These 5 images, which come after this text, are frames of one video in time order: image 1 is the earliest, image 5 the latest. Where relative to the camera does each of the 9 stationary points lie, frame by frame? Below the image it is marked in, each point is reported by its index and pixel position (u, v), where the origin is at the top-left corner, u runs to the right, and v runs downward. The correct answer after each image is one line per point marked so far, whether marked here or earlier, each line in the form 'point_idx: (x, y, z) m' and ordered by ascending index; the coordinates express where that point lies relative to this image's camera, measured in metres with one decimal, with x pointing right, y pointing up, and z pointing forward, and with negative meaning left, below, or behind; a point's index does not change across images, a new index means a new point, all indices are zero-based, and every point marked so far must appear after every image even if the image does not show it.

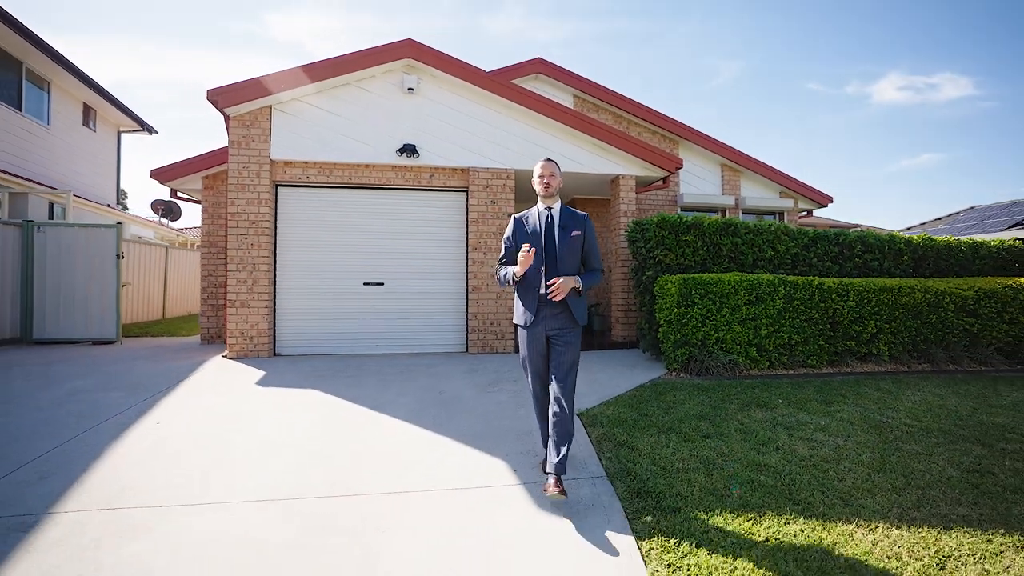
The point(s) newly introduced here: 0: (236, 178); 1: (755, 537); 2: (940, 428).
0: (-3.6, +1.4, +6.1) m
1: (+1.2, -1.2, +2.3) m
2: (+3.5, -1.1, +3.8) m
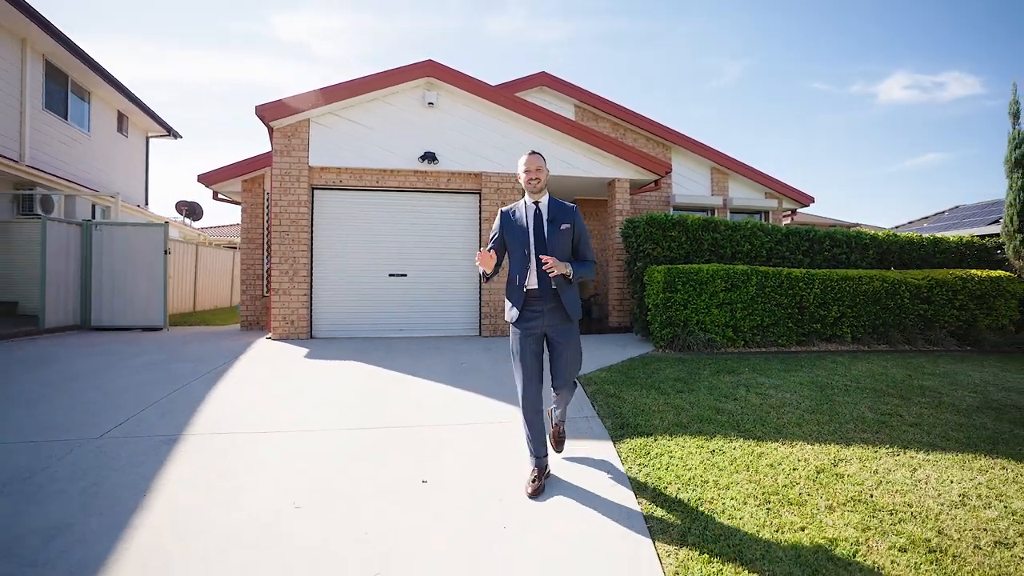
0: (-3.4, +1.6, +6.9) m
1: (+1.3, -1.1, +3.2) m
2: (+3.6, -1.0, +4.6) m
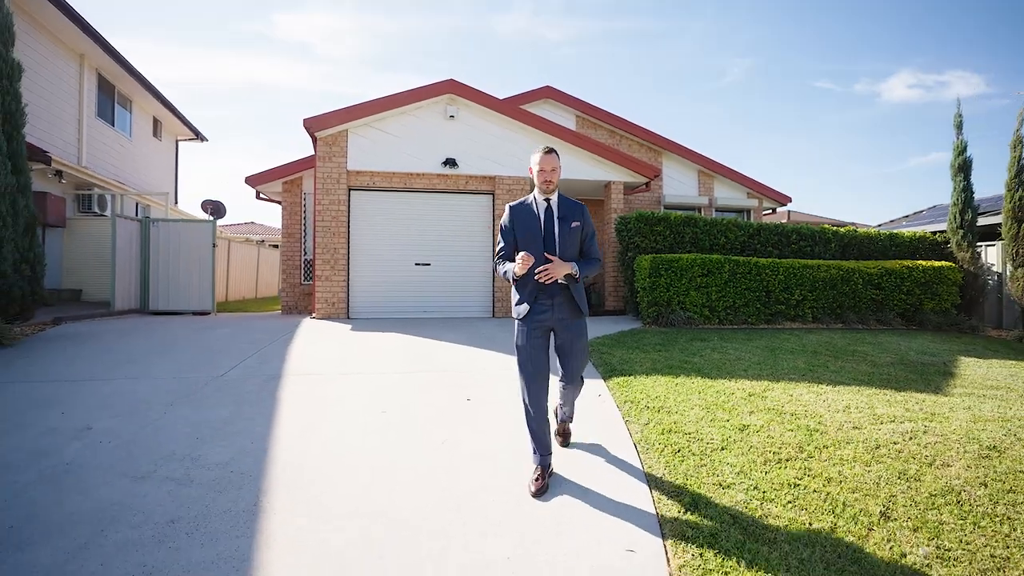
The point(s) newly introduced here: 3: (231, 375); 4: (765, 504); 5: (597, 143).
0: (-3.3, +1.8, +8.1) m
1: (+1.5, -0.9, +4.3) m
2: (+3.7, -0.7, +5.8) m
3: (-2.8, -0.9, +4.6) m
4: (+1.3, -1.1, +2.4) m
5: (+1.6, +2.7, +8.8) m
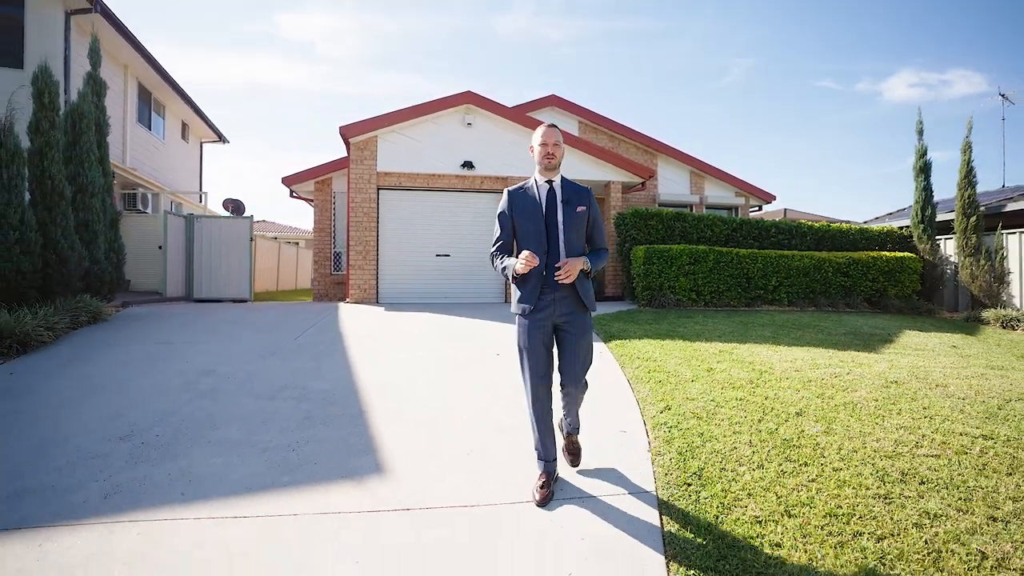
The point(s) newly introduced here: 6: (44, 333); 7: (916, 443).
0: (-3.1, +2.0, +9.1) m
1: (+1.7, -0.6, +5.3) m
2: (+3.9, -0.5, +6.8) m
3: (-2.5, -0.6, +5.6) m
4: (+1.5, -0.9, +3.5) m
5: (+1.8, +3.0, +9.8) m
6: (-5.0, -0.5, +5.0) m
7: (+2.5, -1.0, +2.9) m
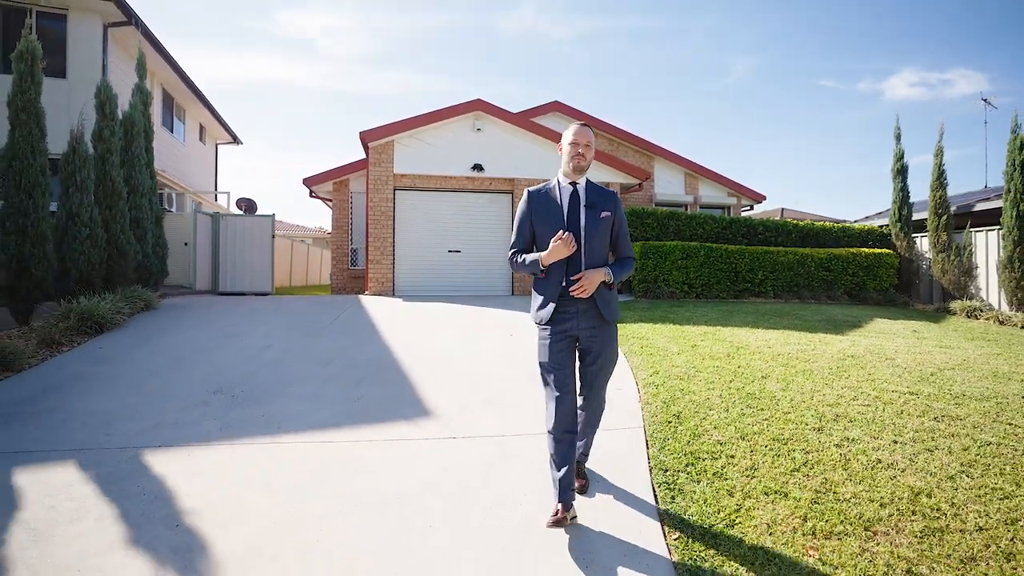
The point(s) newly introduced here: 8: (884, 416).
0: (-2.9, +2.2, +9.8) m
1: (+1.8, -0.5, +6.1) m
2: (+4.1, -0.4, +7.5) m
3: (-2.4, -0.5, +6.3) m
4: (+1.7, -0.7, +4.2) m
5: (+1.9, +3.1, +10.5) m
6: (-4.9, -0.4, +5.7) m
7: (+2.7, -0.8, +3.6) m
8: (+2.6, -0.9, +3.3) m
